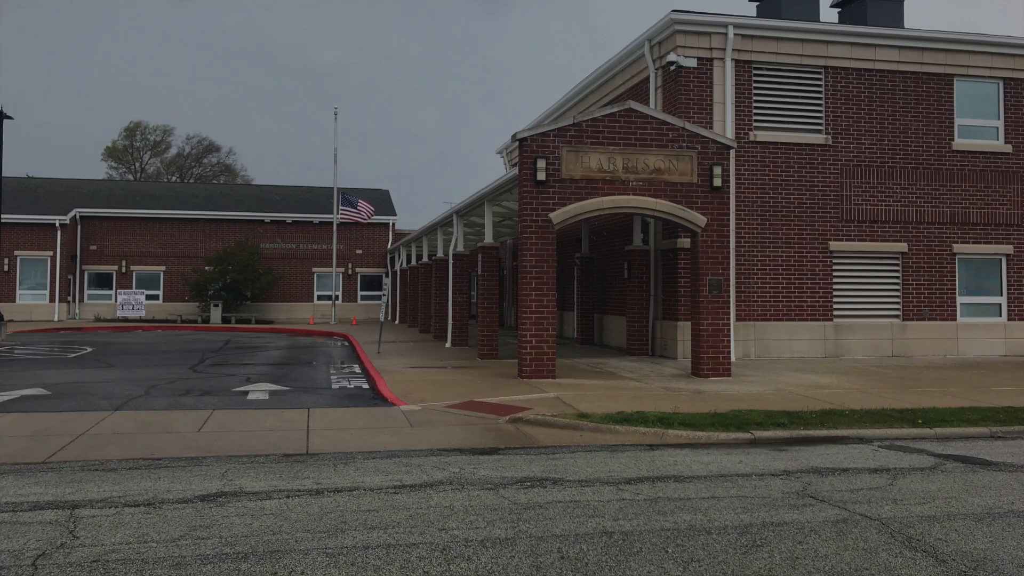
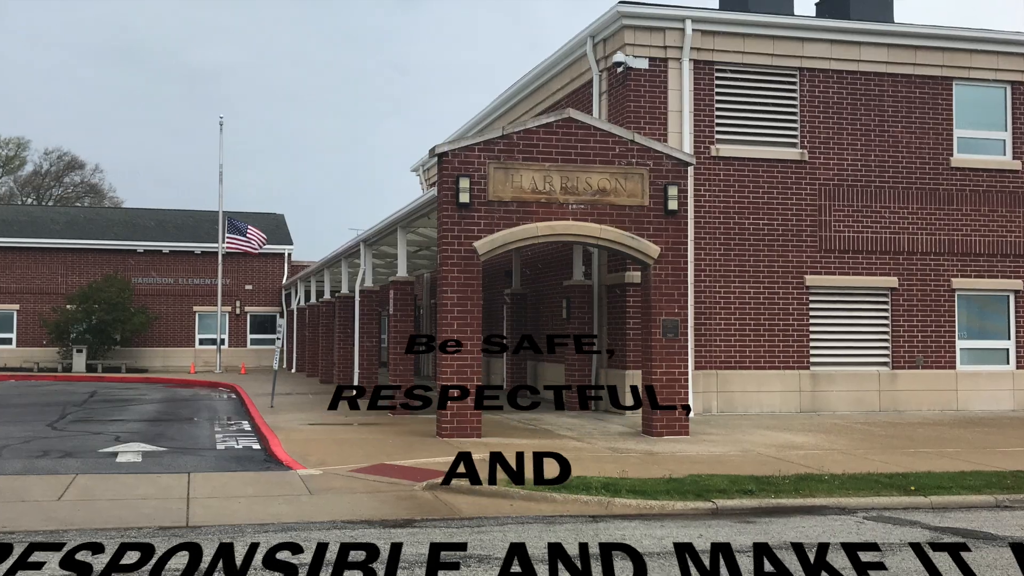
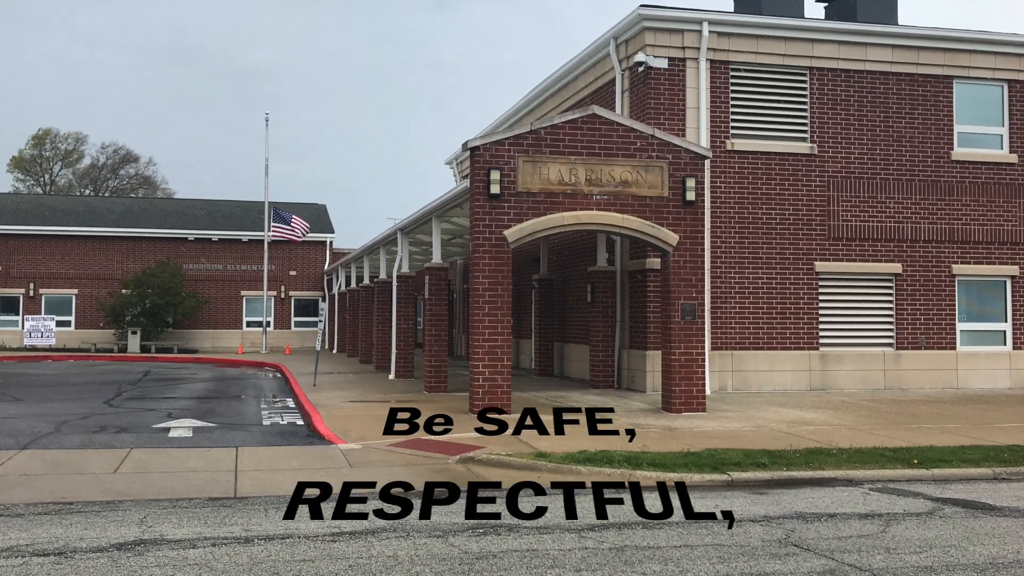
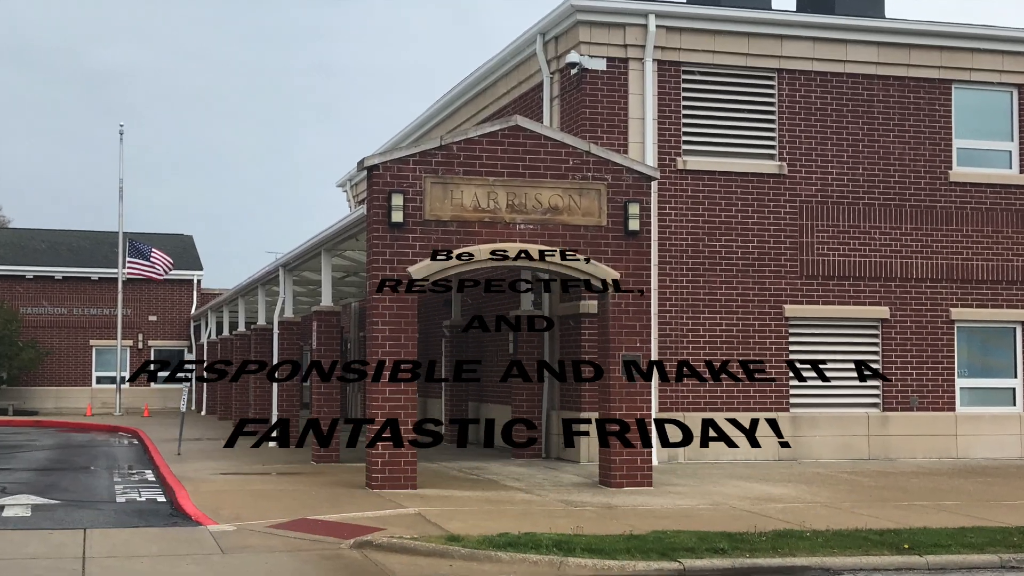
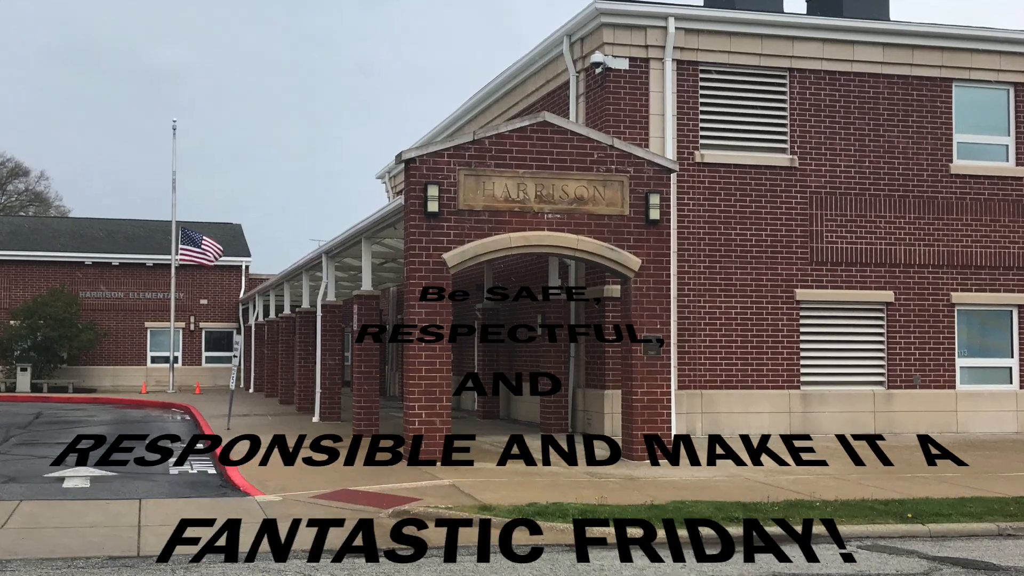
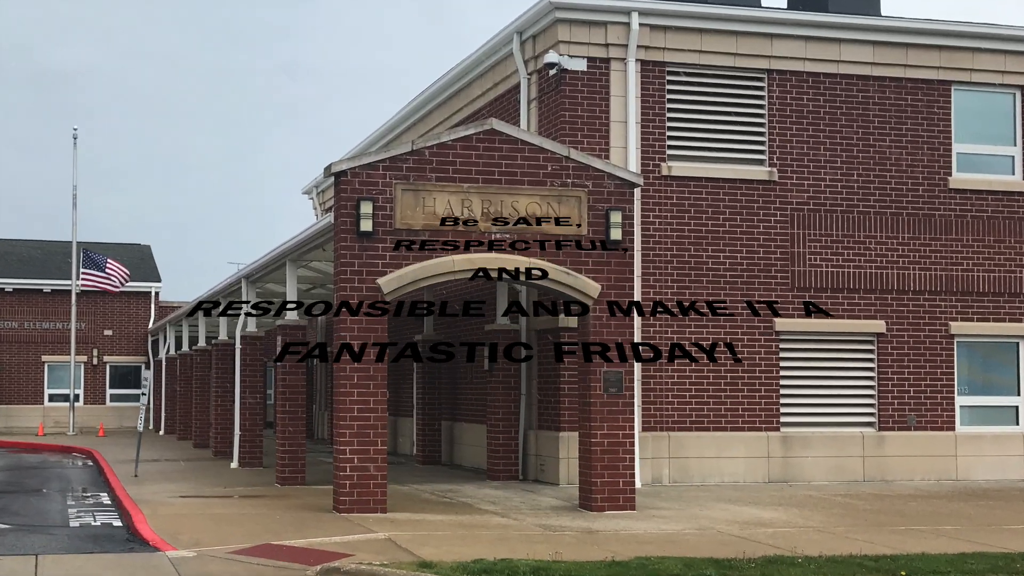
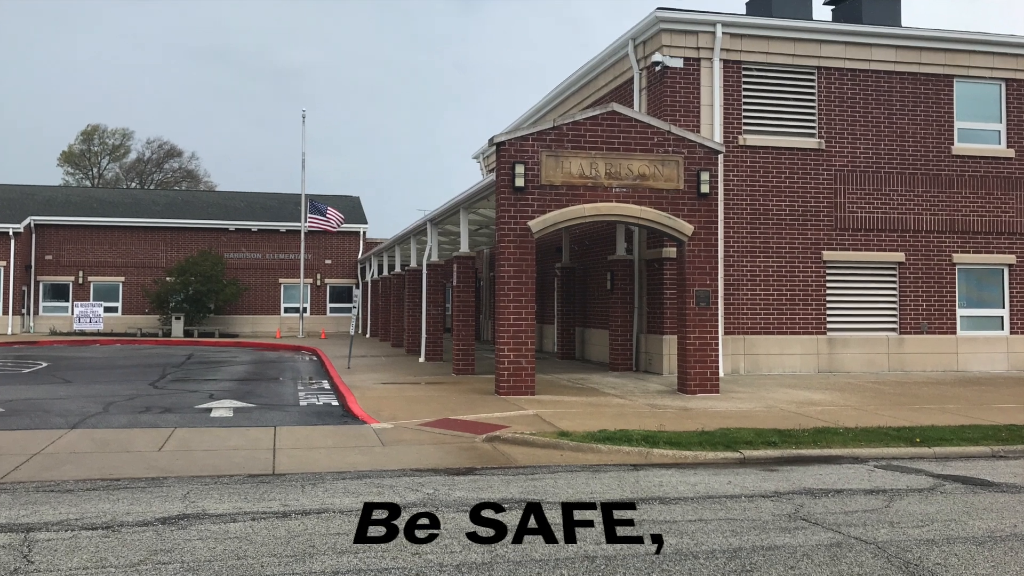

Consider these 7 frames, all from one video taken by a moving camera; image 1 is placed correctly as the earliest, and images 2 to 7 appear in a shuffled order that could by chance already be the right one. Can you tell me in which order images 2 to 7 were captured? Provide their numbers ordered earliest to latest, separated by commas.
7, 3, 2, 5, 4, 6
